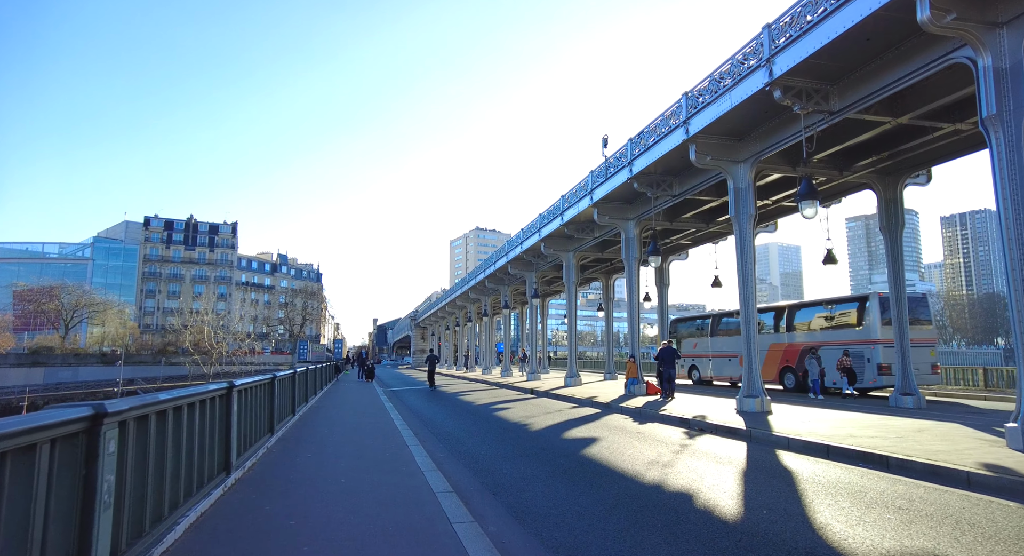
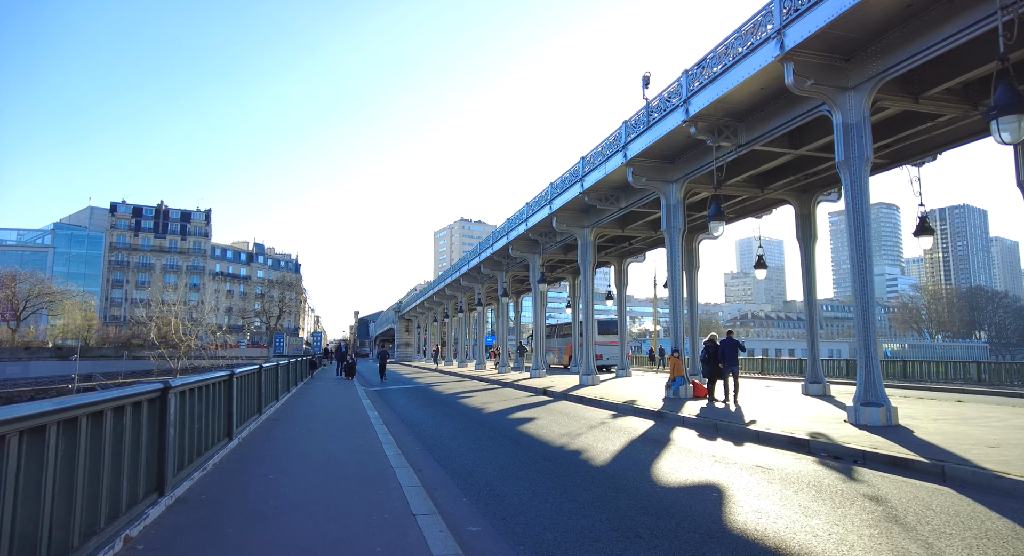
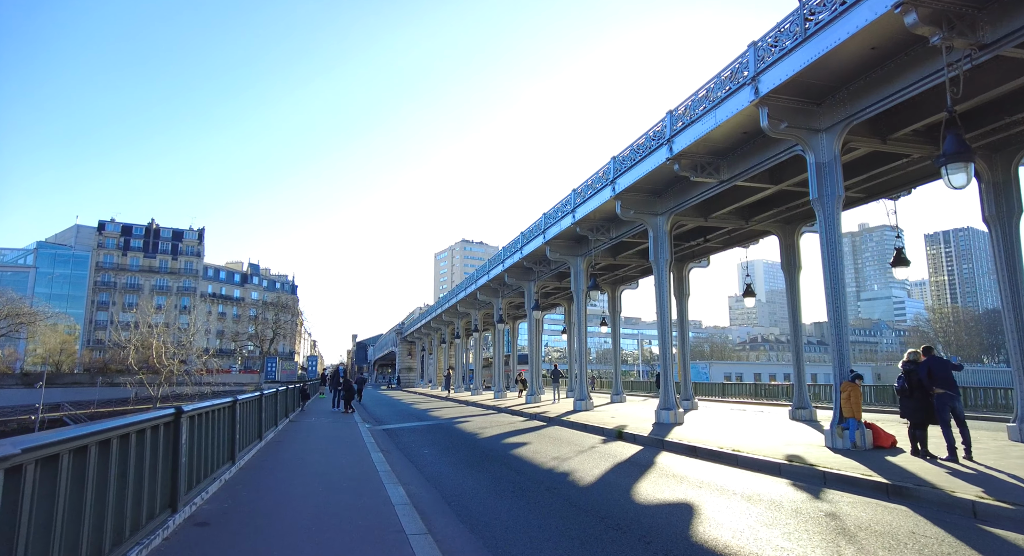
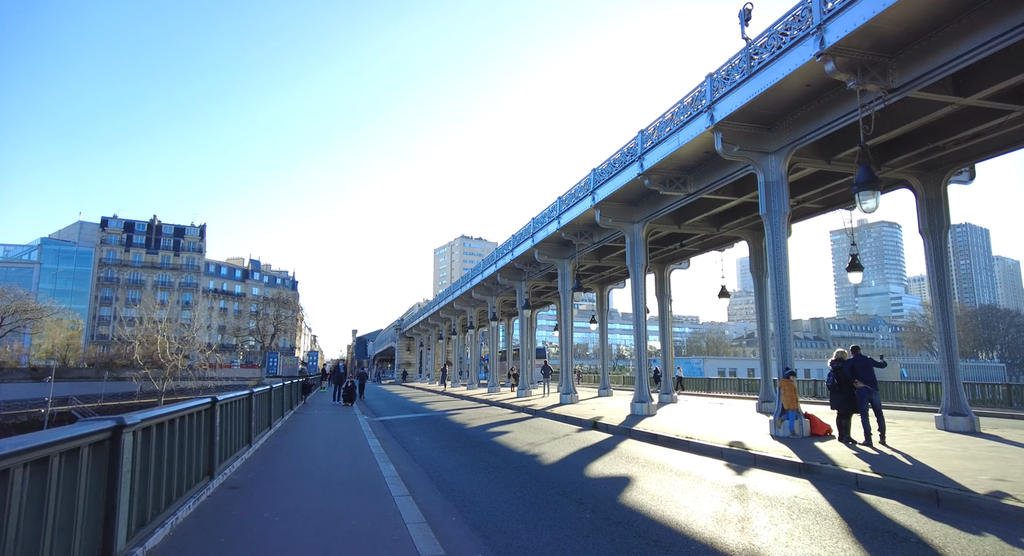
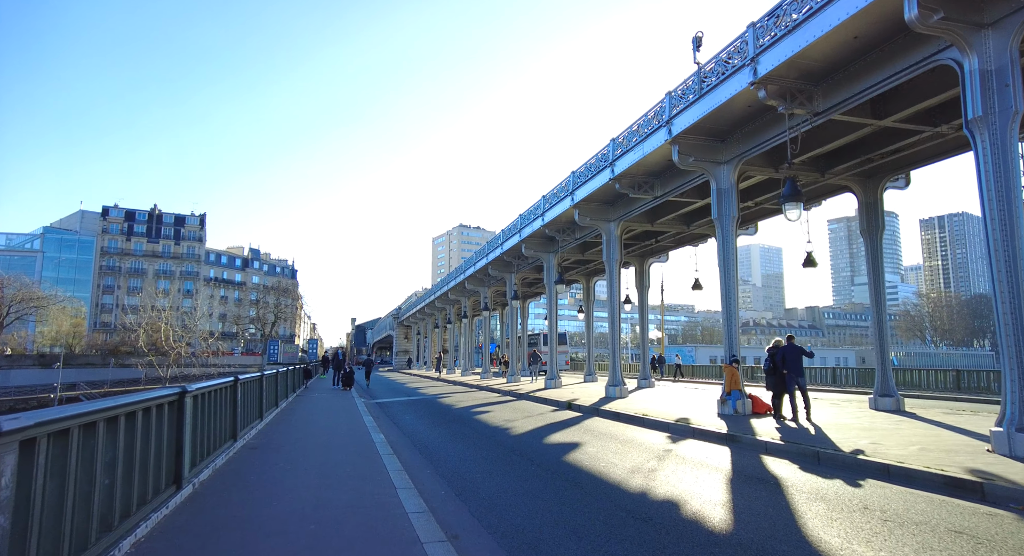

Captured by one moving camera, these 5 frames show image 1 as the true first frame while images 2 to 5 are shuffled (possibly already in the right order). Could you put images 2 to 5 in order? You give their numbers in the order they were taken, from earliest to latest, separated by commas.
2, 5, 4, 3
